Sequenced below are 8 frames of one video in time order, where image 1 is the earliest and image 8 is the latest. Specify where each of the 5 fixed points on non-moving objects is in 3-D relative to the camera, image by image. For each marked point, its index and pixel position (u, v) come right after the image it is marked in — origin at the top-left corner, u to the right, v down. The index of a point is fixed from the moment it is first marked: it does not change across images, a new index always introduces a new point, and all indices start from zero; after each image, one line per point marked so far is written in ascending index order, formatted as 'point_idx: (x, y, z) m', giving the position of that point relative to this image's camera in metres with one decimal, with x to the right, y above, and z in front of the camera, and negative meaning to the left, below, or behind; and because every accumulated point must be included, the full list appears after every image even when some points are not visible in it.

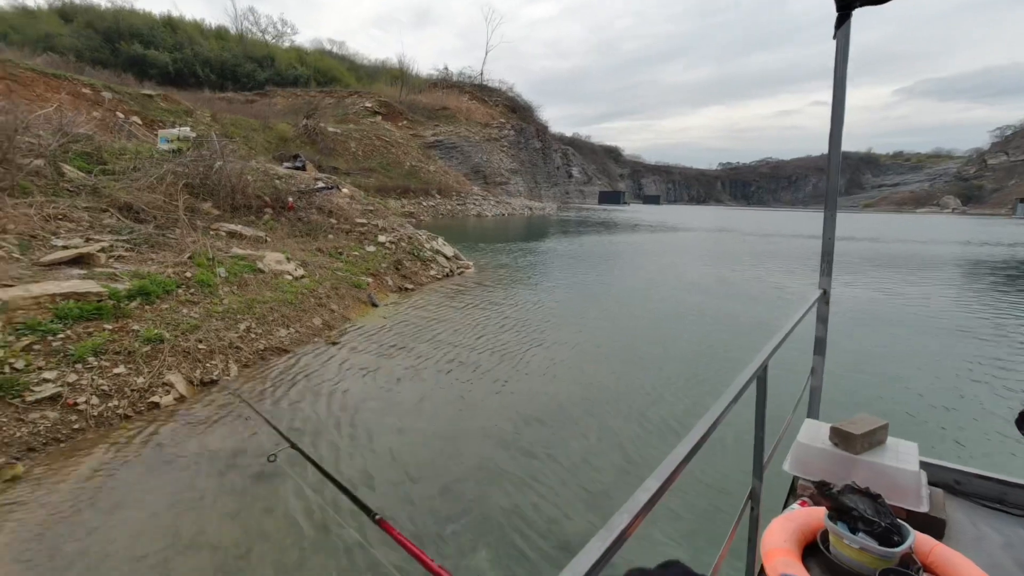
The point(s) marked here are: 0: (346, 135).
0: (-5.7, +5.2, +18.0) m
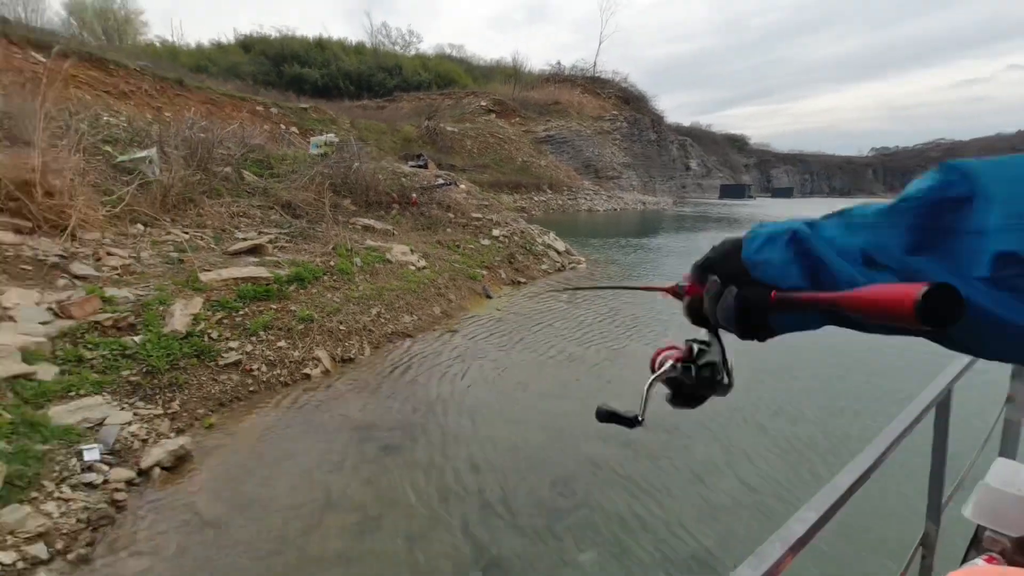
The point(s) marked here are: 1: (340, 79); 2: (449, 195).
0: (-1.7, +5.6, +19.2) m
1: (-6.3, +7.6, +19.2) m
2: (-1.4, +2.1, +11.8) m
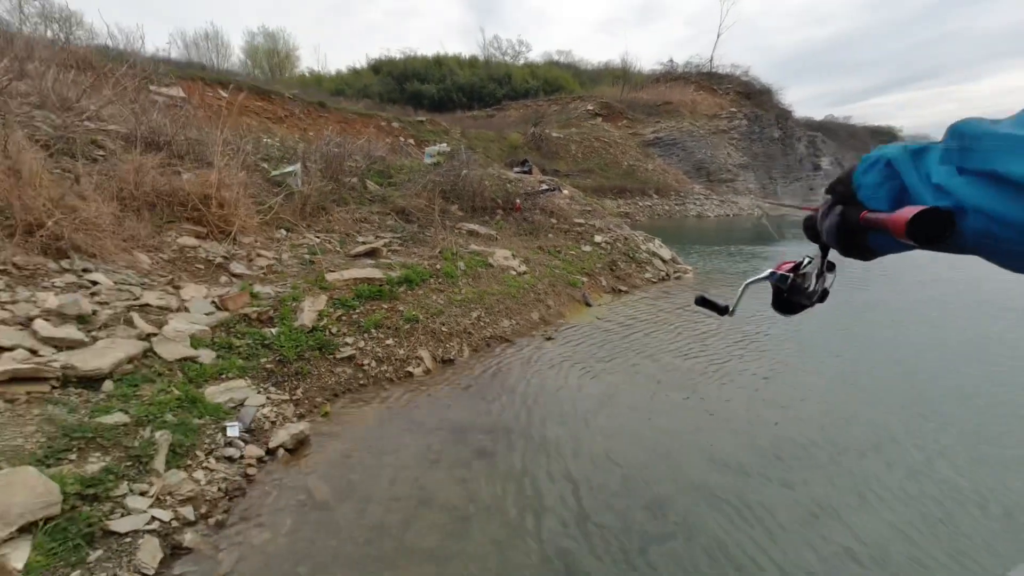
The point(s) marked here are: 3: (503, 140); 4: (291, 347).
0: (+2.1, +5.4, +19.3) m
1: (-2.3, +7.6, +20.2) m
2: (+0.9, +1.9, +11.9) m
3: (-0.3, +4.8, +17.1) m
4: (-2.2, -0.6, +5.3) m
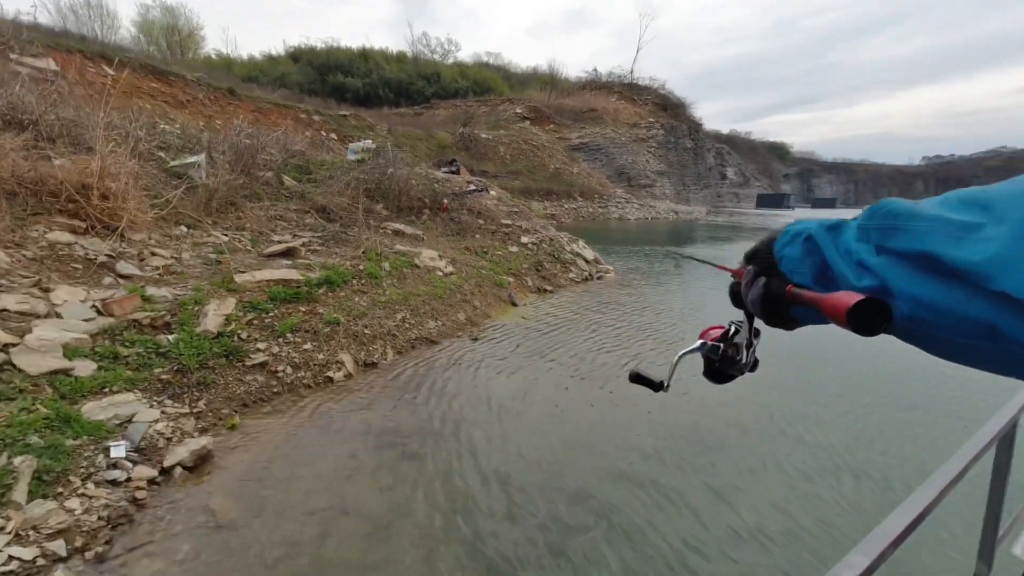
0: (-0.5, +5.3, +19.2) m
1: (-4.9, +7.5, +19.5) m
2: (-0.7, +1.9, +11.8) m
3: (-2.6, +4.7, +16.7) m
4: (-2.9, -0.6, +4.7) m
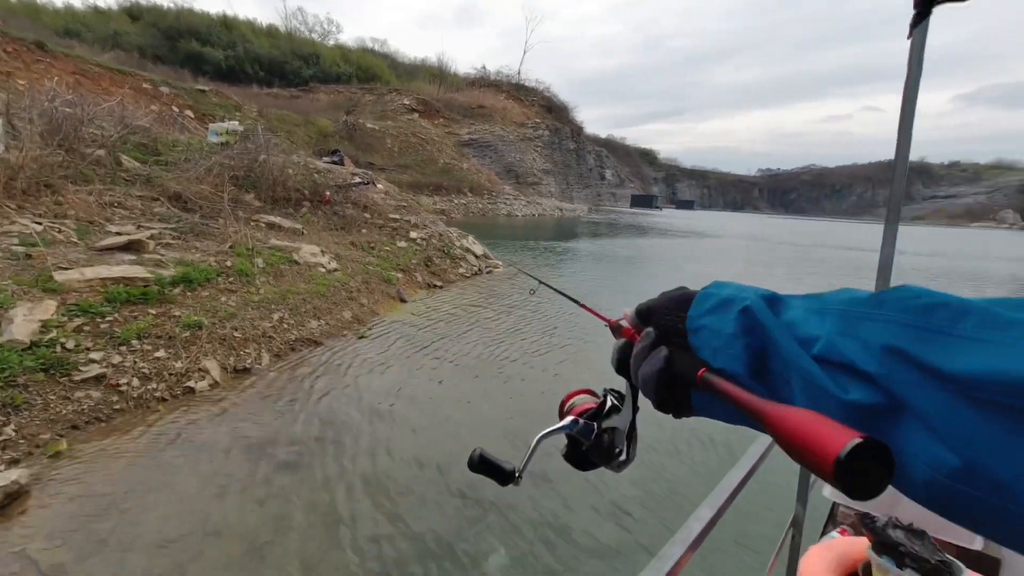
0: (-4.4, +5.4, +18.3) m
1: (-8.8, +7.6, +17.7) m
2: (-3.1, +1.9, +11.0) m
3: (-6.0, +4.8, +15.5) m
4: (-3.8, -0.6, +3.7) m
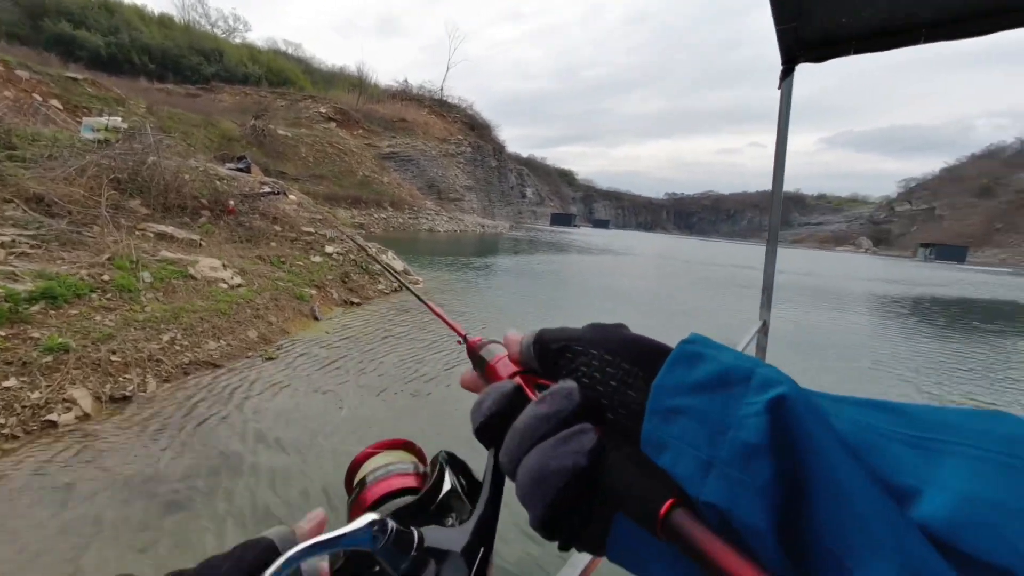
0: (-7.0, +4.9, +17.2) m
1: (-11.3, +7.1, +16.0) m
2: (-4.6, +1.6, +10.1) m
3: (-8.1, +4.3, +14.1) m
4: (-4.2, -0.7, +2.6) m
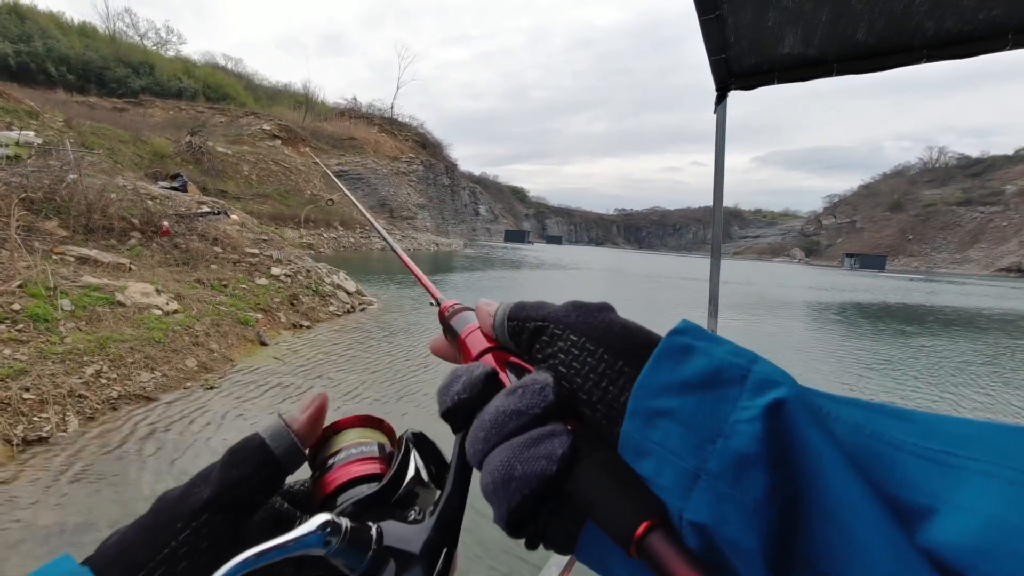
0: (-8.6, +4.1, +16.4) m
1: (-12.8, +6.2, +14.9) m
2: (-5.5, +1.2, +9.4) m
3: (-9.4, +3.6, +13.2) m
4: (-4.4, -0.9, +1.9) m
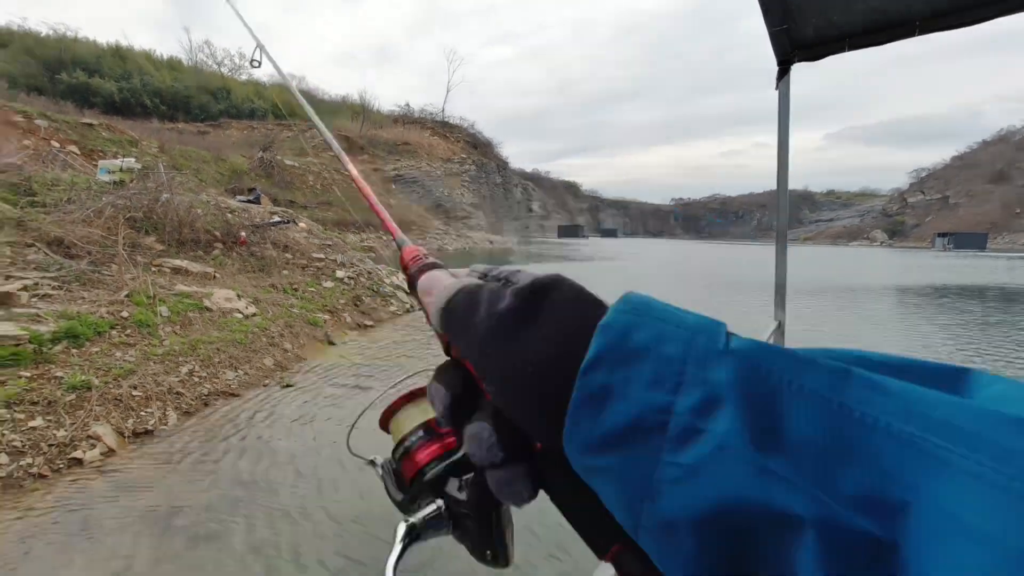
0: (-6.9, +4.0, +17.6) m
1: (-11.4, +6.0, +16.5) m
2: (-4.5, +1.1, +10.3) m
3: (-8.1, +3.5, +14.5) m
4: (-4.2, -1.0, +2.8) m
